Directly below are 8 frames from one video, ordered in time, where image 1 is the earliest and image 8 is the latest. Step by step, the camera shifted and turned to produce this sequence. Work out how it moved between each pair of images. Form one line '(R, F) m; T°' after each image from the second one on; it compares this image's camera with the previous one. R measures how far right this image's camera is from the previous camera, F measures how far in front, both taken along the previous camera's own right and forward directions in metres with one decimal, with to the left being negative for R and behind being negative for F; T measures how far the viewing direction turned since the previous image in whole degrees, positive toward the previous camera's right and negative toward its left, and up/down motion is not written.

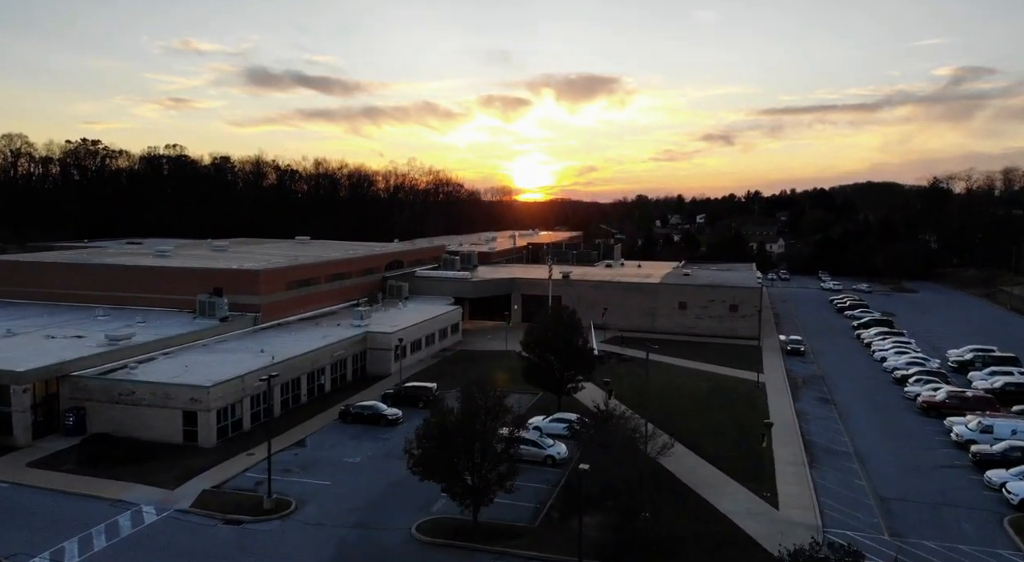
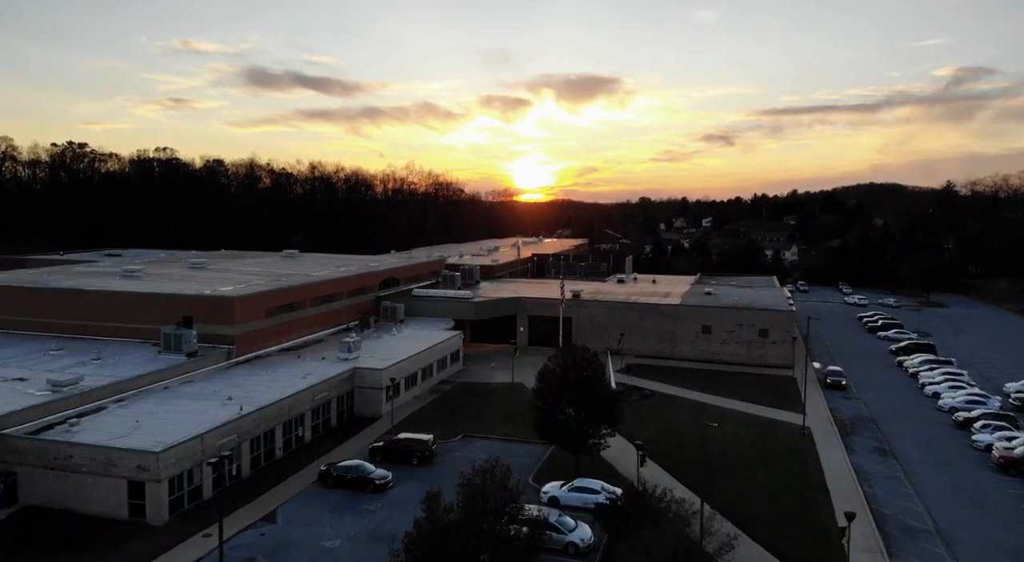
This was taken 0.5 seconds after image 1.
(-0.2, +2.7) m; 0°
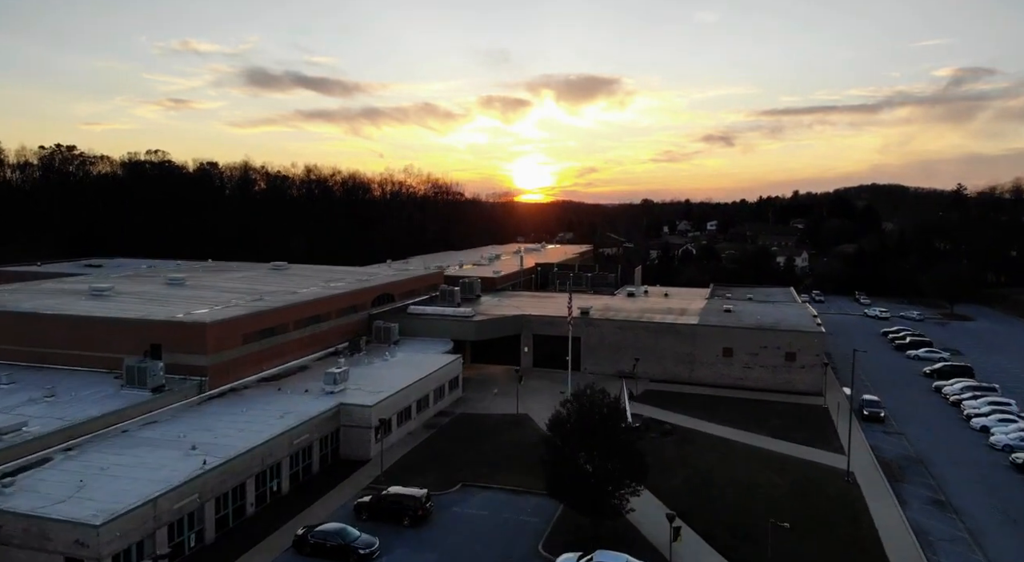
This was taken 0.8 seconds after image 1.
(-0.1, +2.1) m; 0°
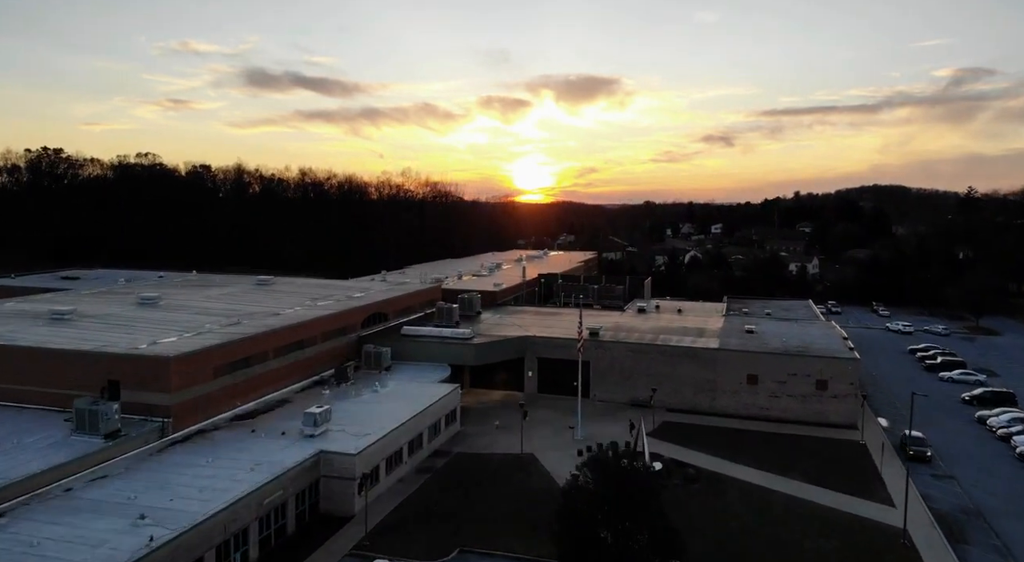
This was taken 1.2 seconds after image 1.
(-0.1, +2.1) m; 0°
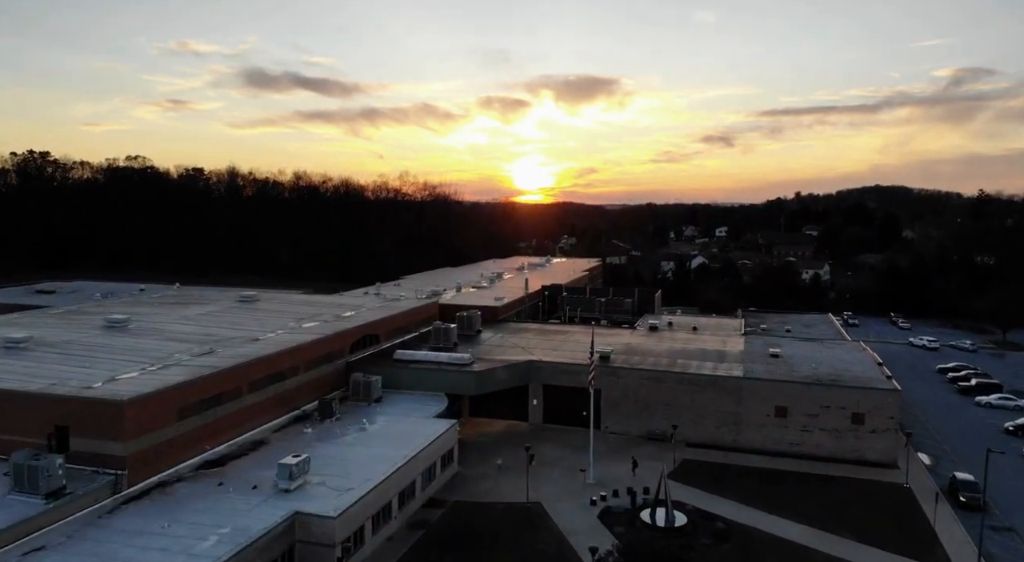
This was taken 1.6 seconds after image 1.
(-0.1, +2.1) m; 0°
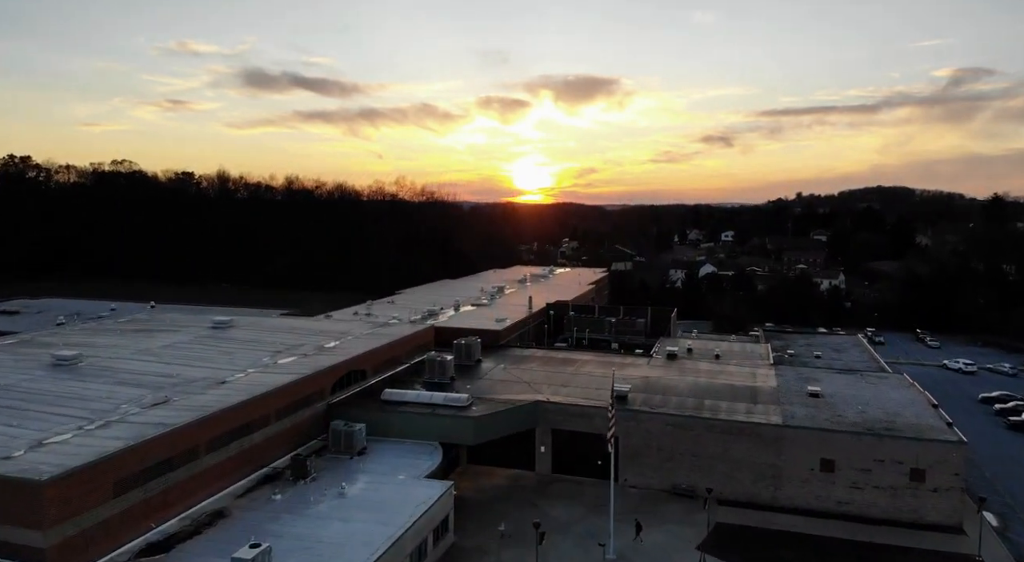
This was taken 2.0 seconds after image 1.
(-0.1, +2.7) m; 0°
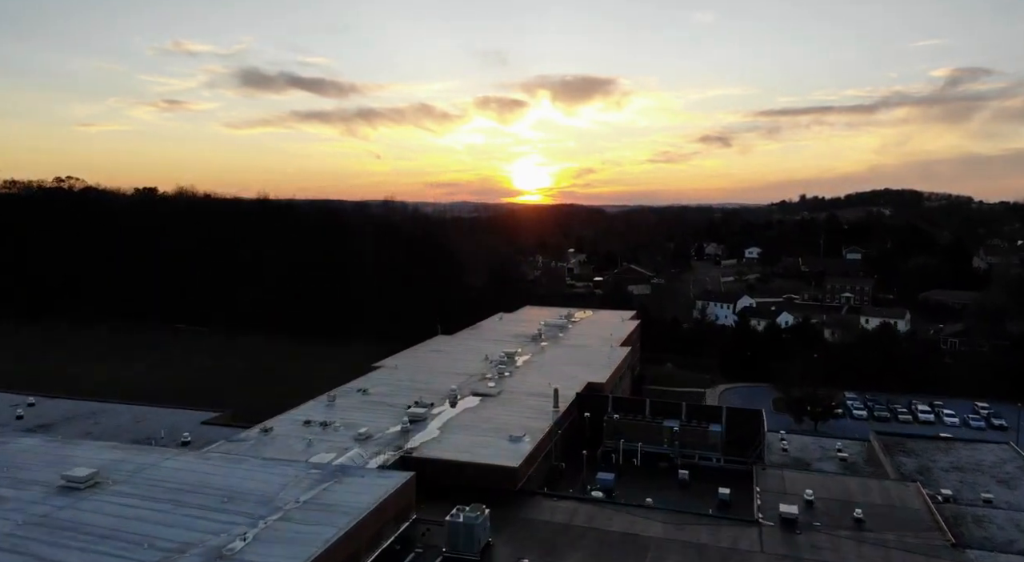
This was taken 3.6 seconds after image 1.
(-0.7, +9.1) m; 0°
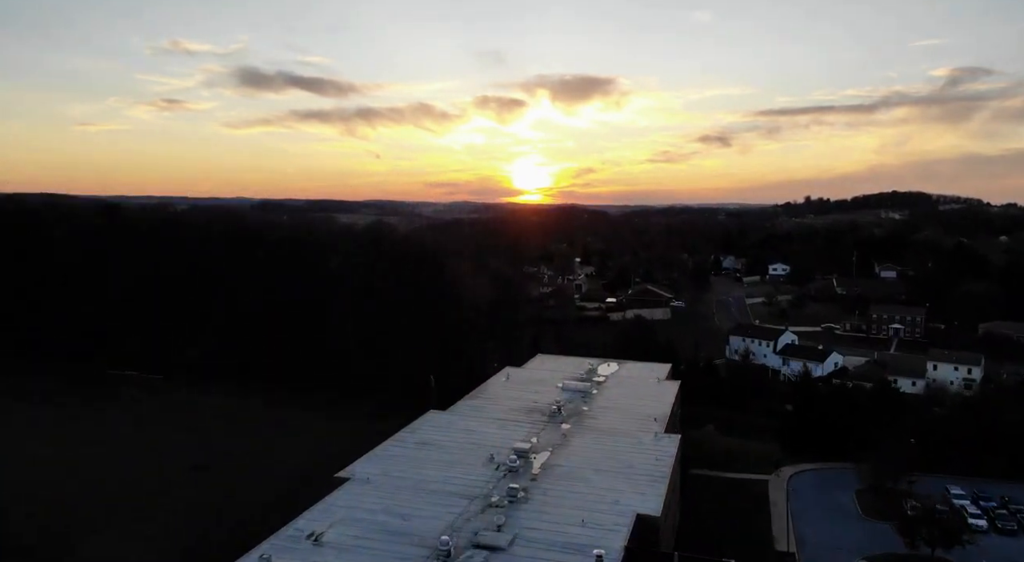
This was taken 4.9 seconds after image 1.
(-0.5, +7.7) m; 0°
